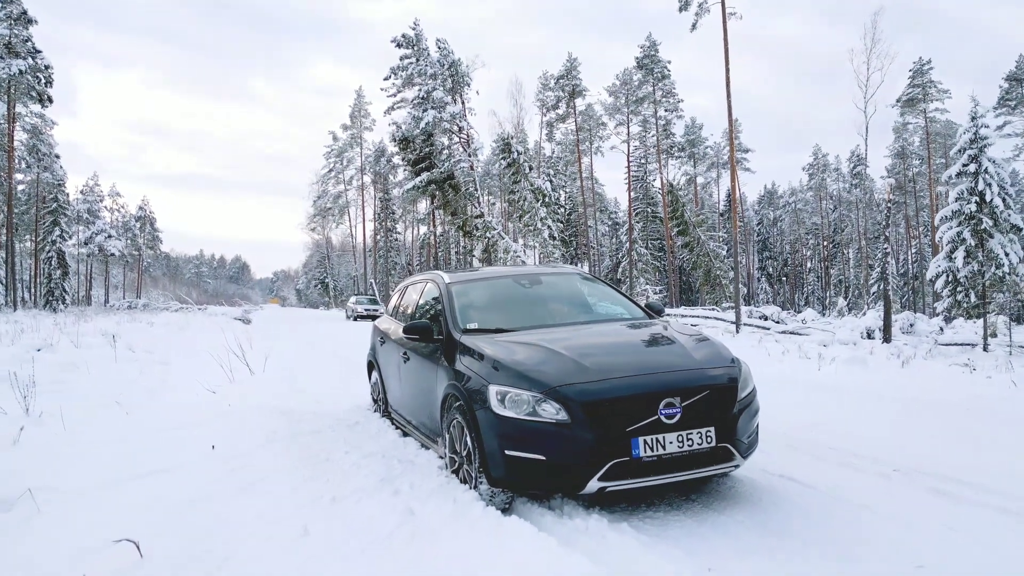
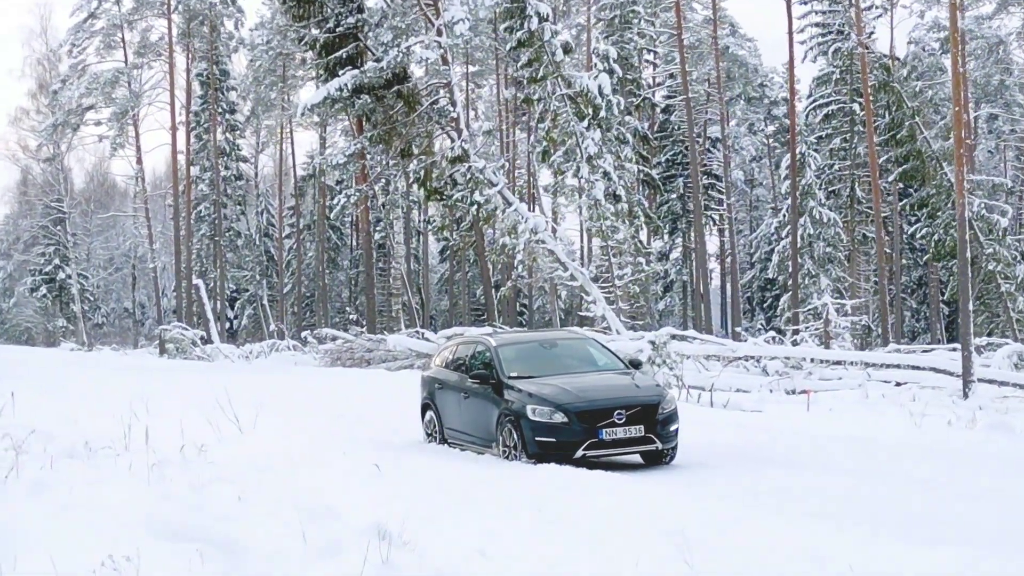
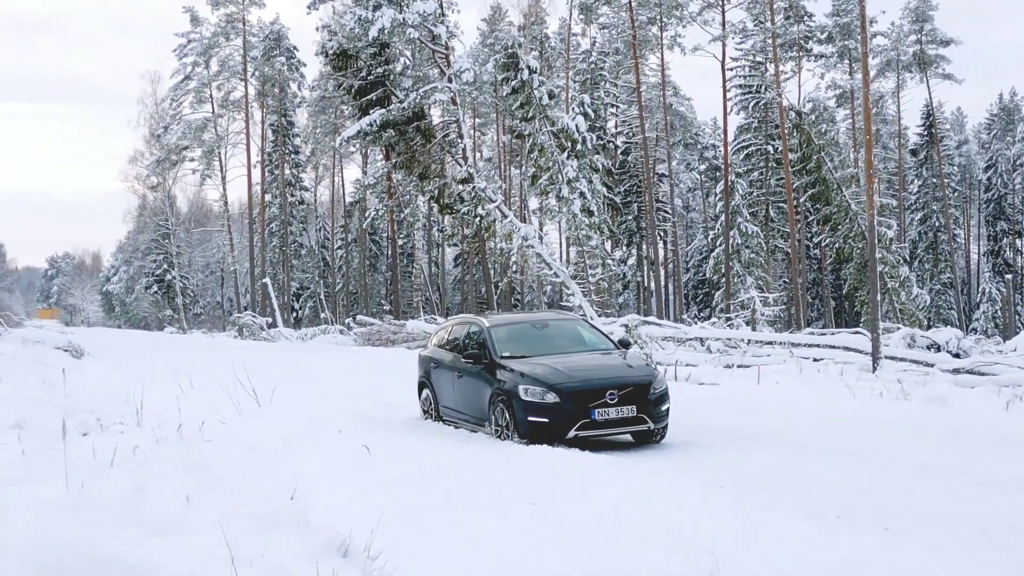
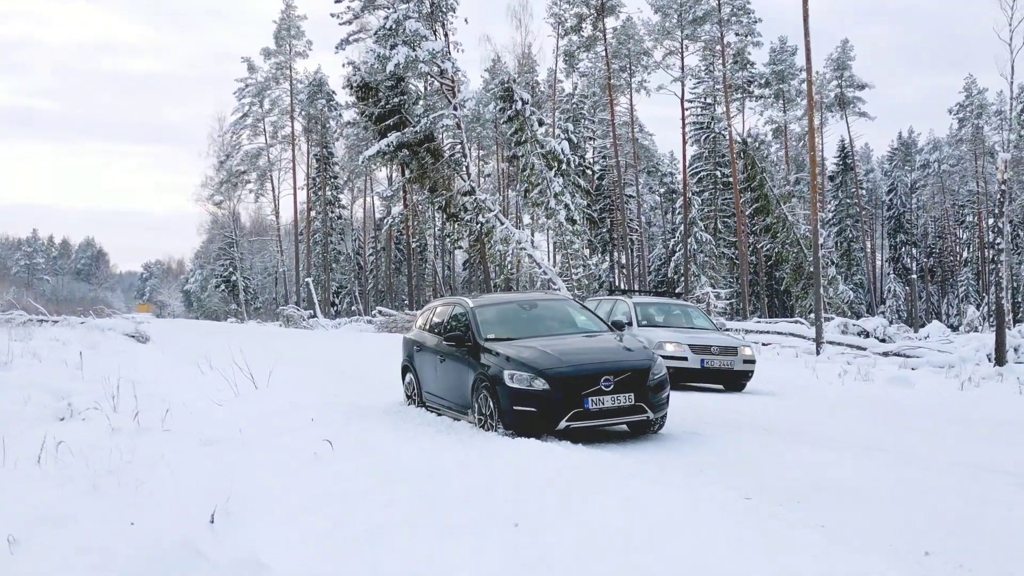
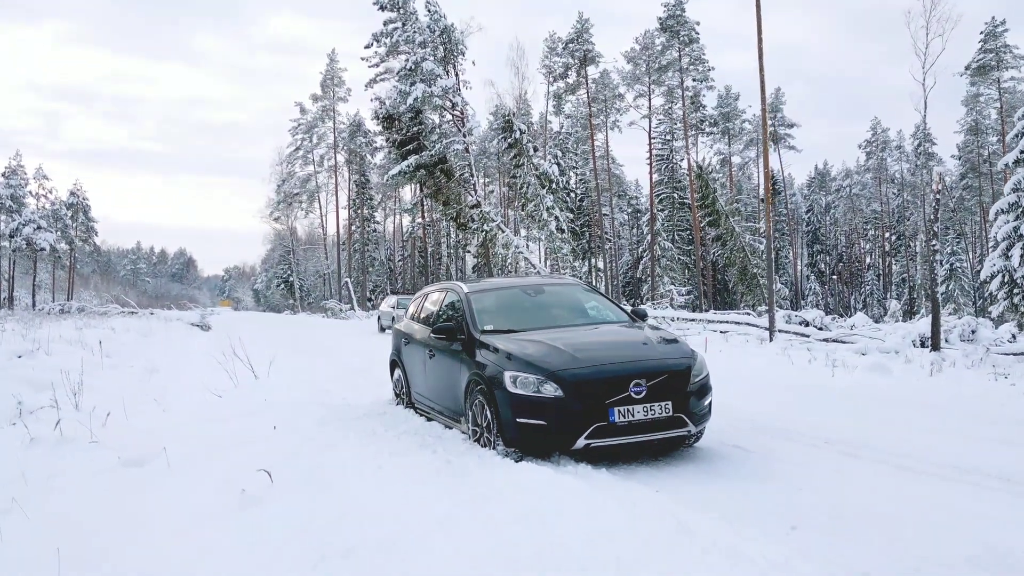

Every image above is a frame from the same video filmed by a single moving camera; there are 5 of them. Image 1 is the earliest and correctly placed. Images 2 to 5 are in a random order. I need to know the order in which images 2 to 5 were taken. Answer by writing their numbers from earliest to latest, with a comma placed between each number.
5, 4, 3, 2
